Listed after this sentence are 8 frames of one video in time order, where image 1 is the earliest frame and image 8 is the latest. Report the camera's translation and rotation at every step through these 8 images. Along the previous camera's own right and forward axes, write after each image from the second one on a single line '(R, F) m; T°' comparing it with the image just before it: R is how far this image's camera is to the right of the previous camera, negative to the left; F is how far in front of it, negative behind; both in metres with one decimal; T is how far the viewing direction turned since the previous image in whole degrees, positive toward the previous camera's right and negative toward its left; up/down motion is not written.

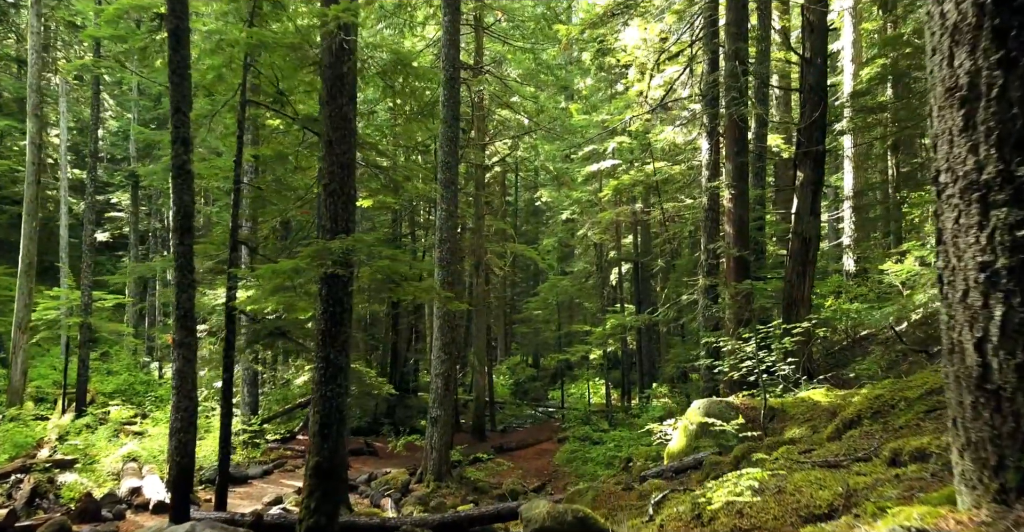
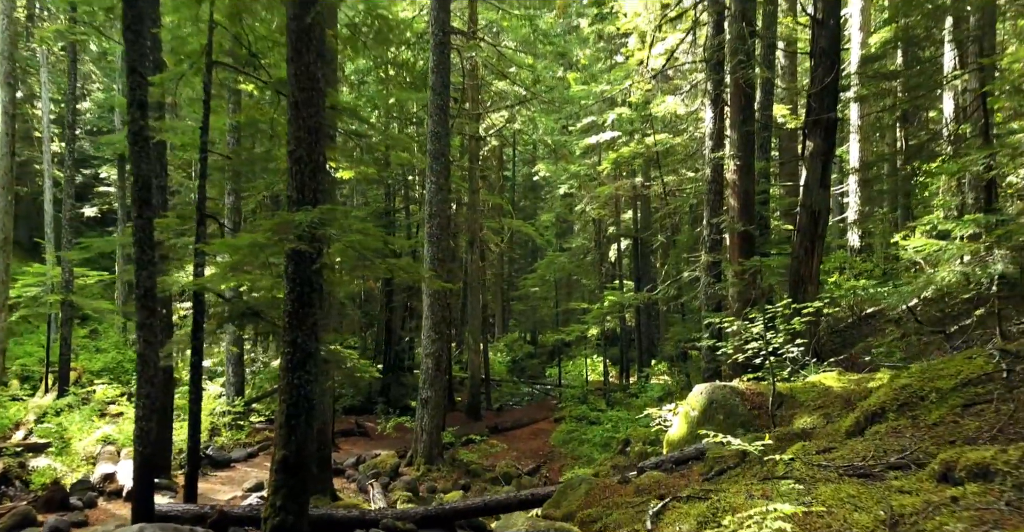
(+0.1, +0.8) m; 0°
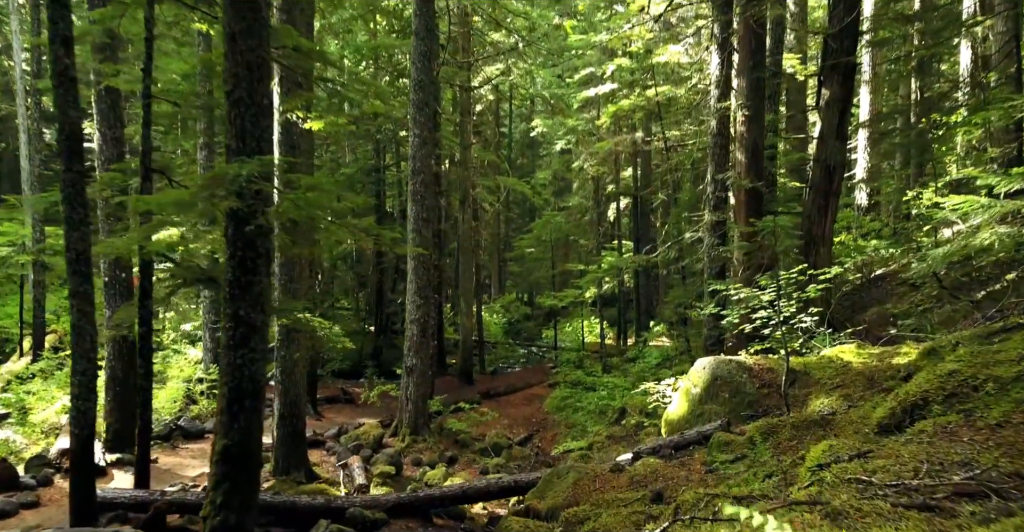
(+0.2, +1.1) m; 0°
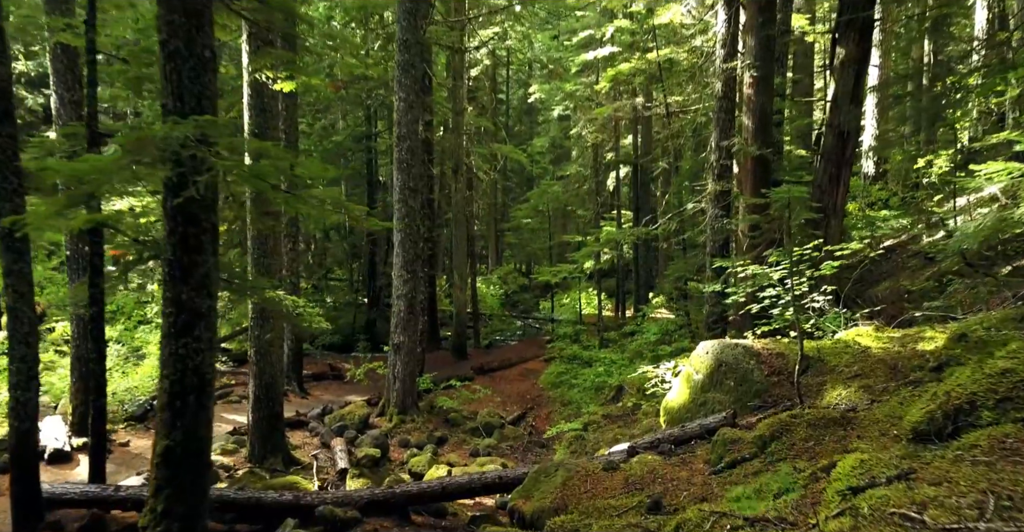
(+0.1, +0.8) m; 0°
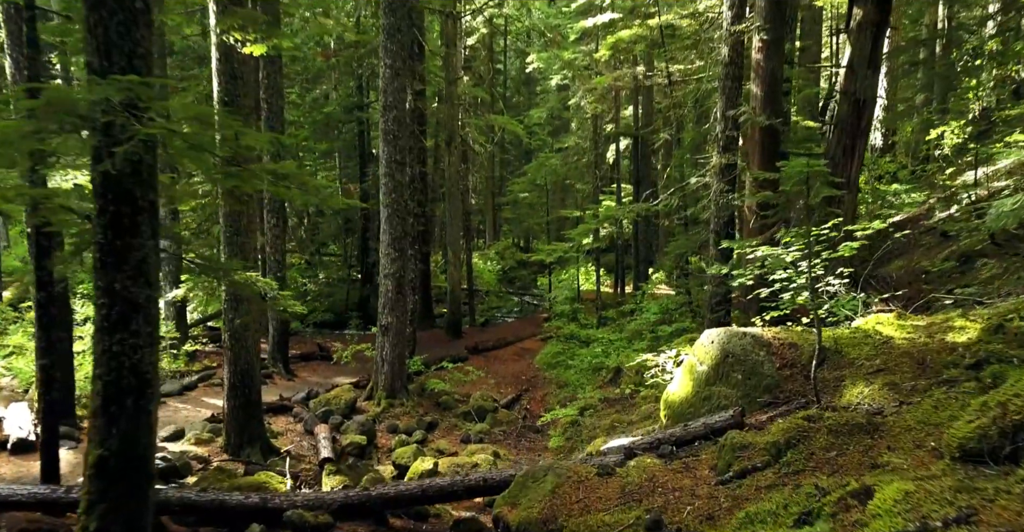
(+0.1, +0.7) m; 0°
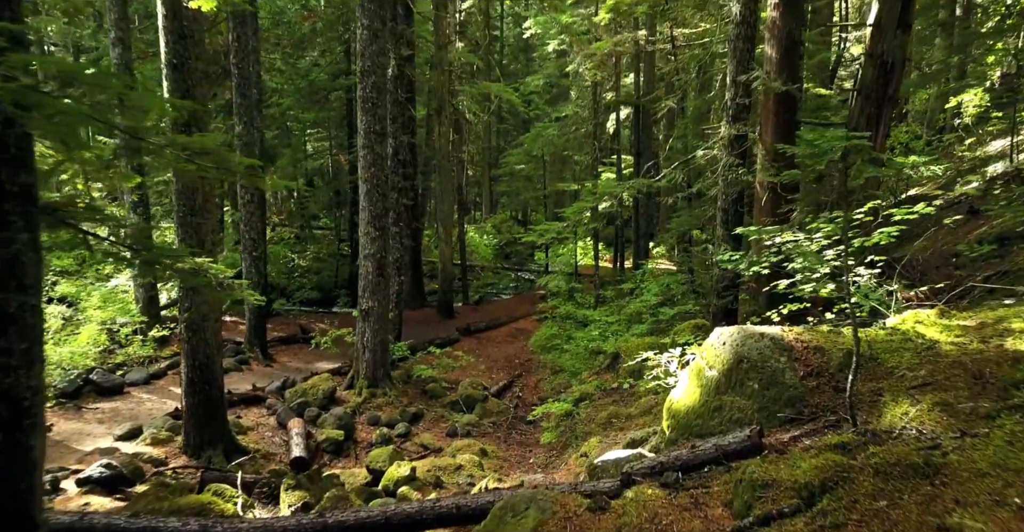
(+0.2, +1.1) m; 0°
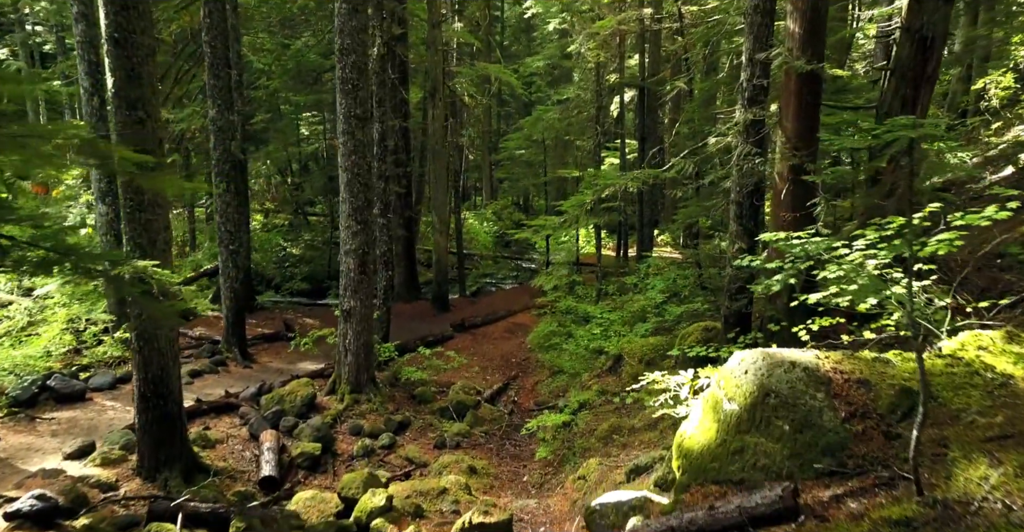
(+0.1, +1.1) m; 0°
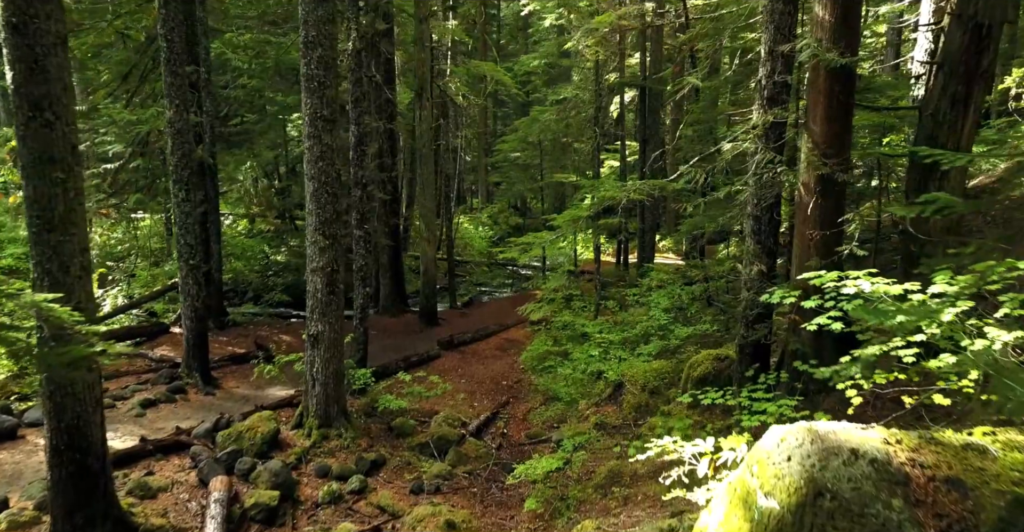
(+0.2, +1.4) m; 0°
